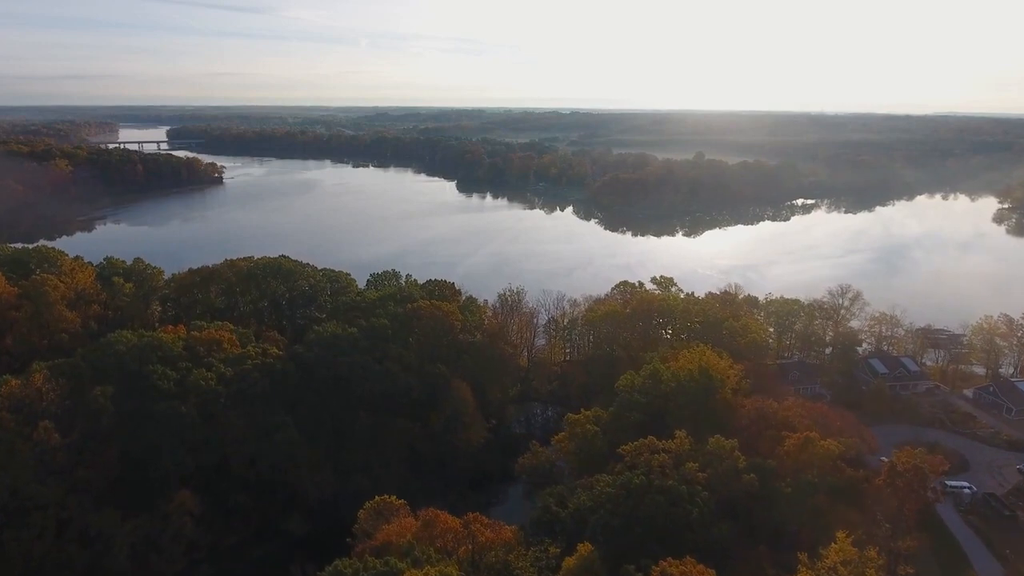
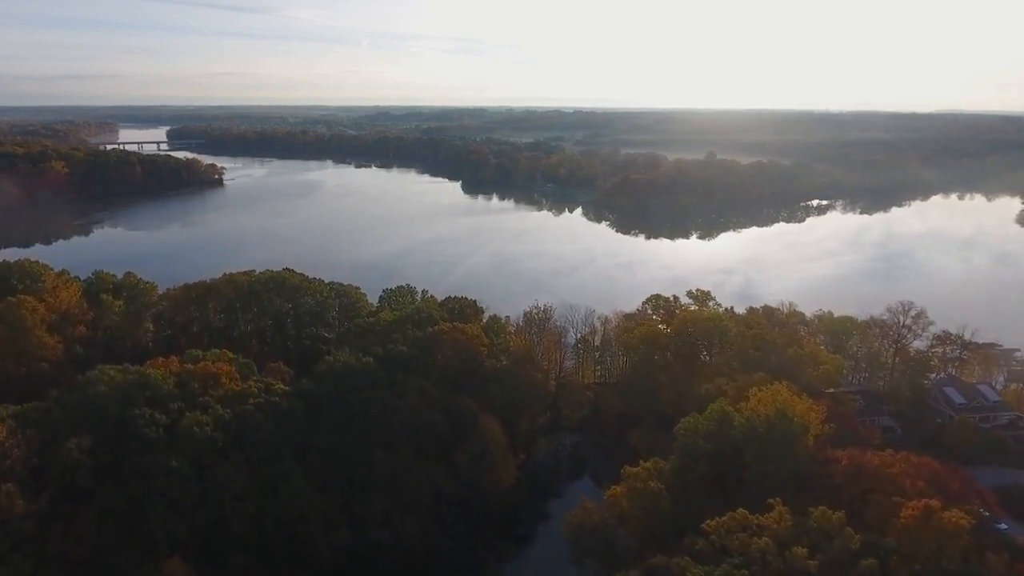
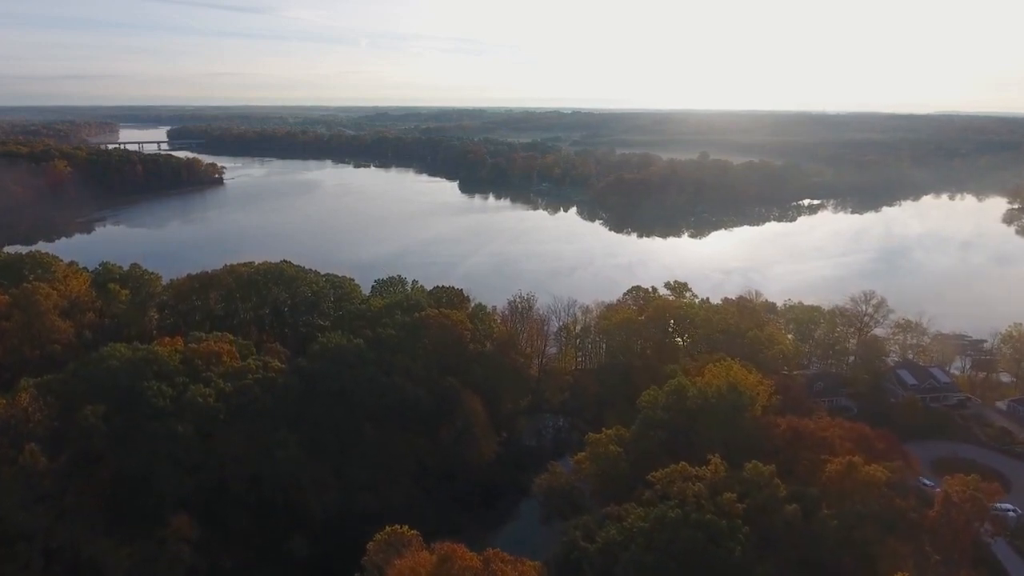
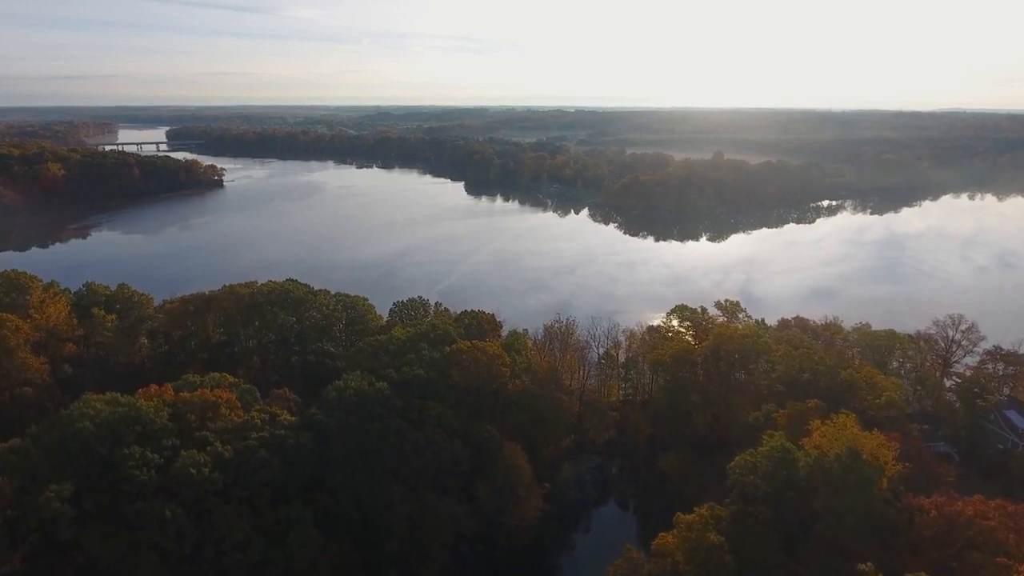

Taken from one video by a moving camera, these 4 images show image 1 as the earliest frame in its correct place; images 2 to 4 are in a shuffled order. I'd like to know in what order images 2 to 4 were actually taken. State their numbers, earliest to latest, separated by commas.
3, 2, 4
